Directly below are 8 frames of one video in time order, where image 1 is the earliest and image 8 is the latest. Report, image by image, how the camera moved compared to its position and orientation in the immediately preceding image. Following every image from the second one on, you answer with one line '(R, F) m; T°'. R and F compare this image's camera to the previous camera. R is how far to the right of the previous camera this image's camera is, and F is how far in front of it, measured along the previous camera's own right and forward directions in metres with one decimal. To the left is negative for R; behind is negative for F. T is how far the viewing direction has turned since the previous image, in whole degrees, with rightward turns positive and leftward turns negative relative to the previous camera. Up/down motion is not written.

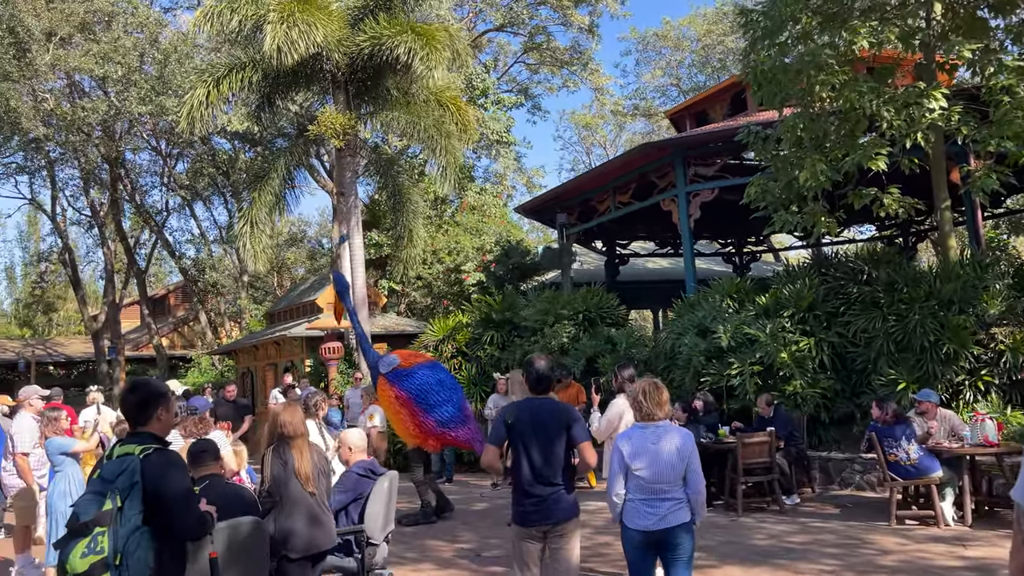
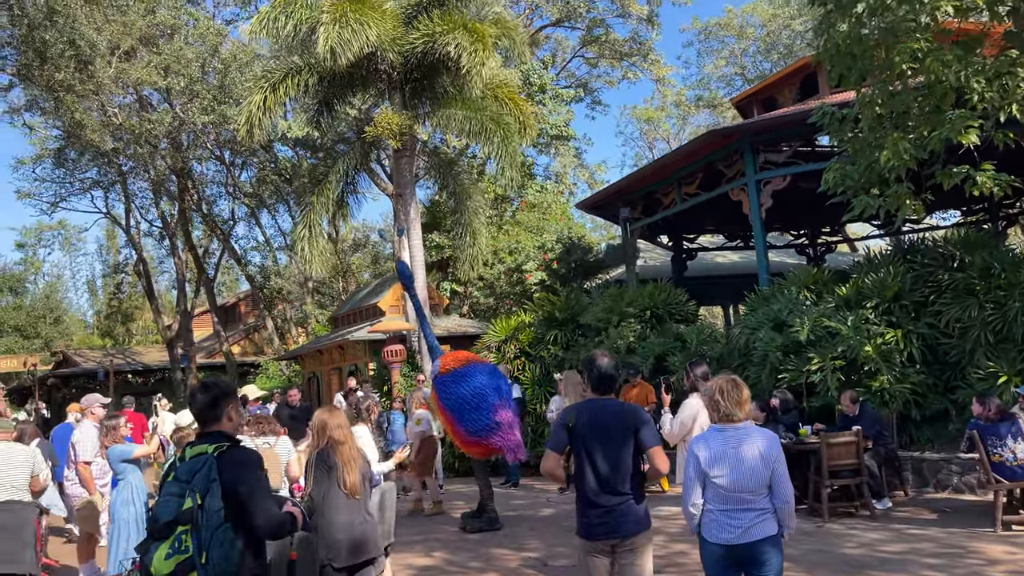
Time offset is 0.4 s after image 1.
(0.0, +0.4) m; -5°
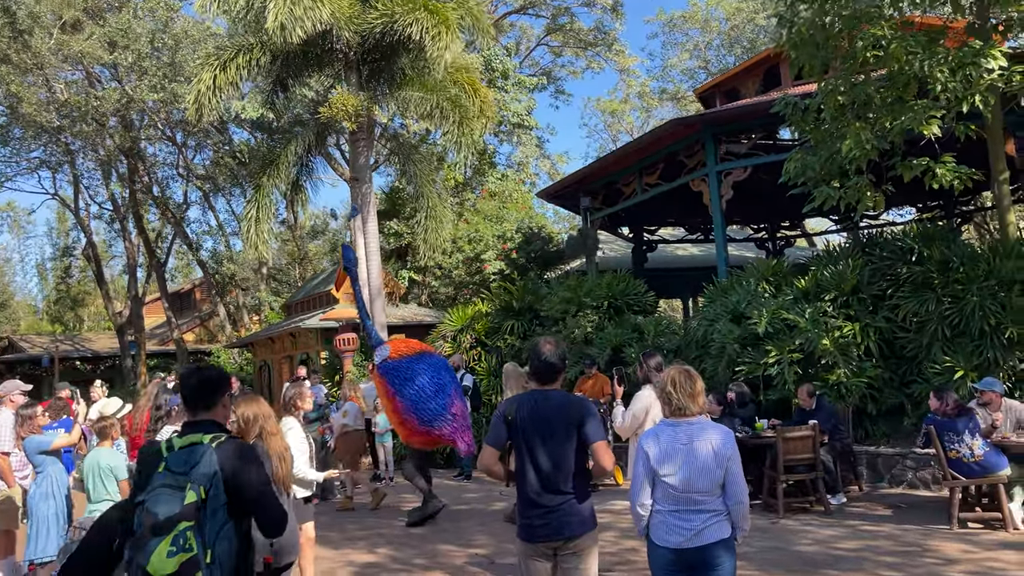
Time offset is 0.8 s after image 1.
(+0.1, +0.3) m; +3°
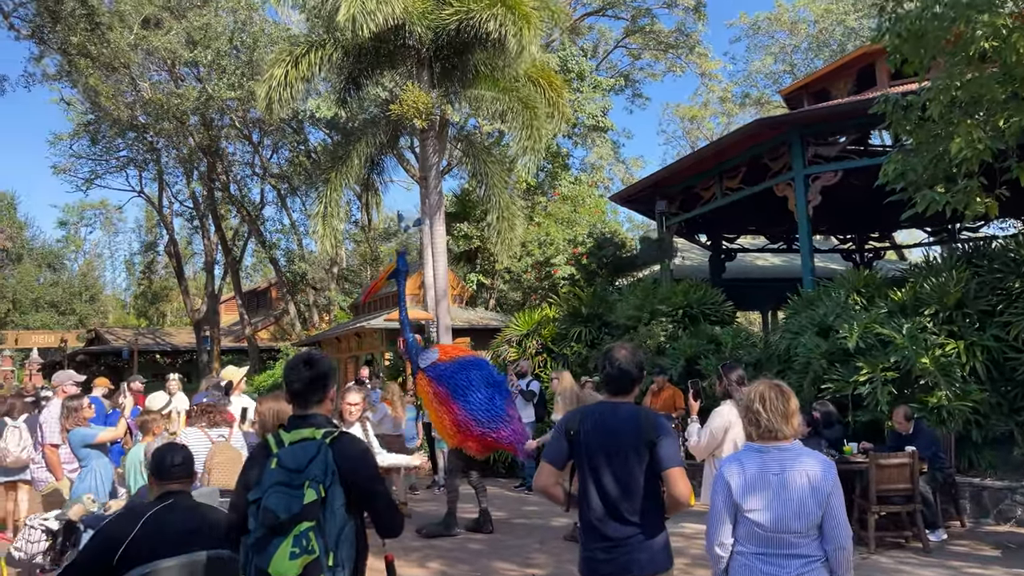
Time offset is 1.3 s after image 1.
(0.0, +0.5) m; -5°
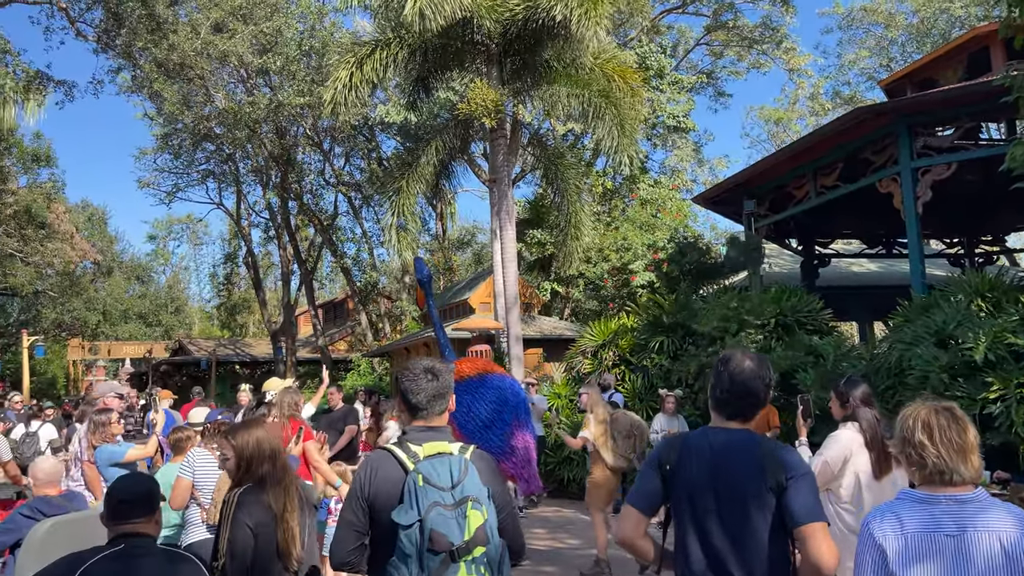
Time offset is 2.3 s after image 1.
(0.0, +0.8) m; -5°
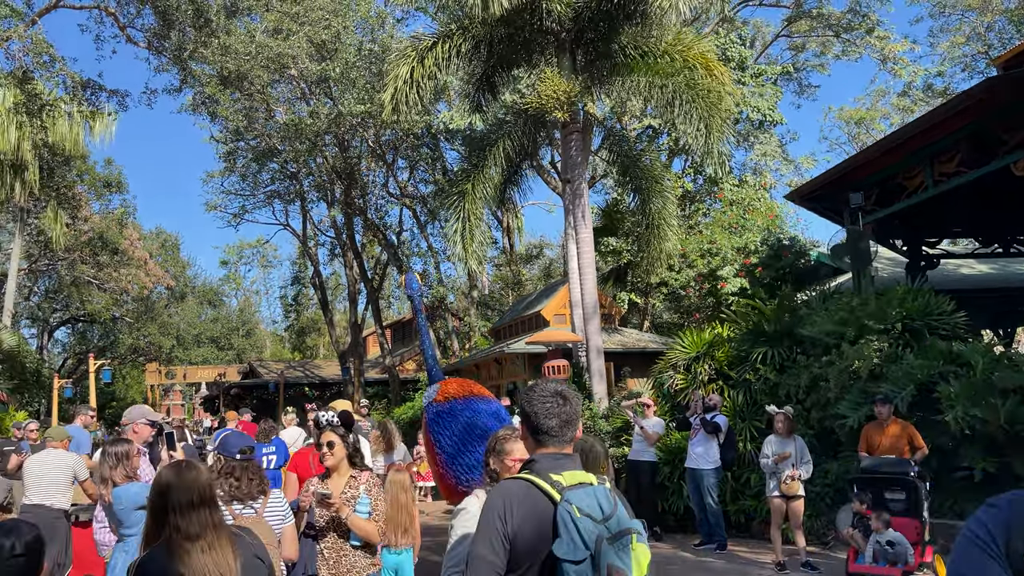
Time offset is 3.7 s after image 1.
(-0.2, +1.2) m; -5°
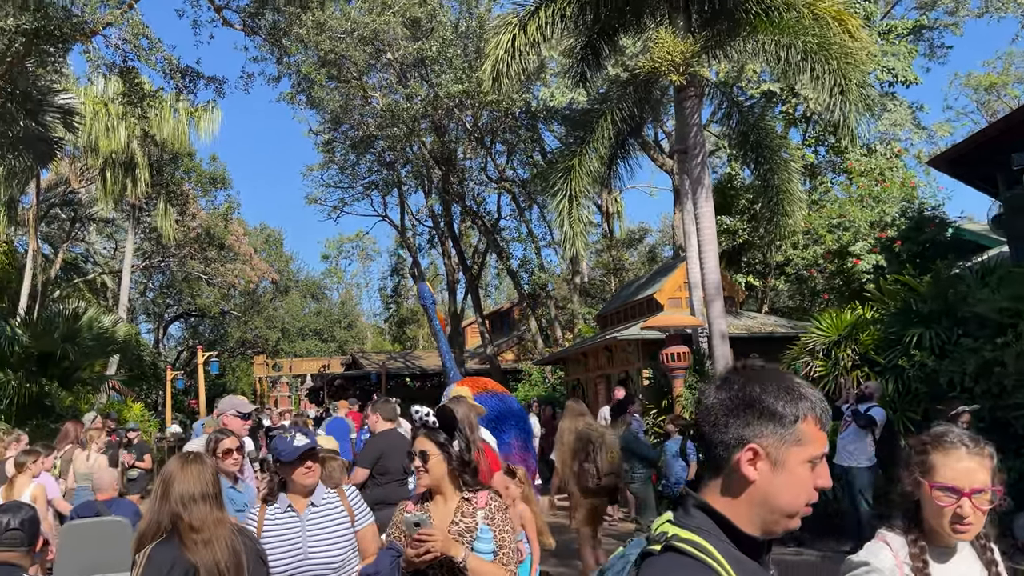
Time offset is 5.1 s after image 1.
(-0.3, +0.8) m; -7°
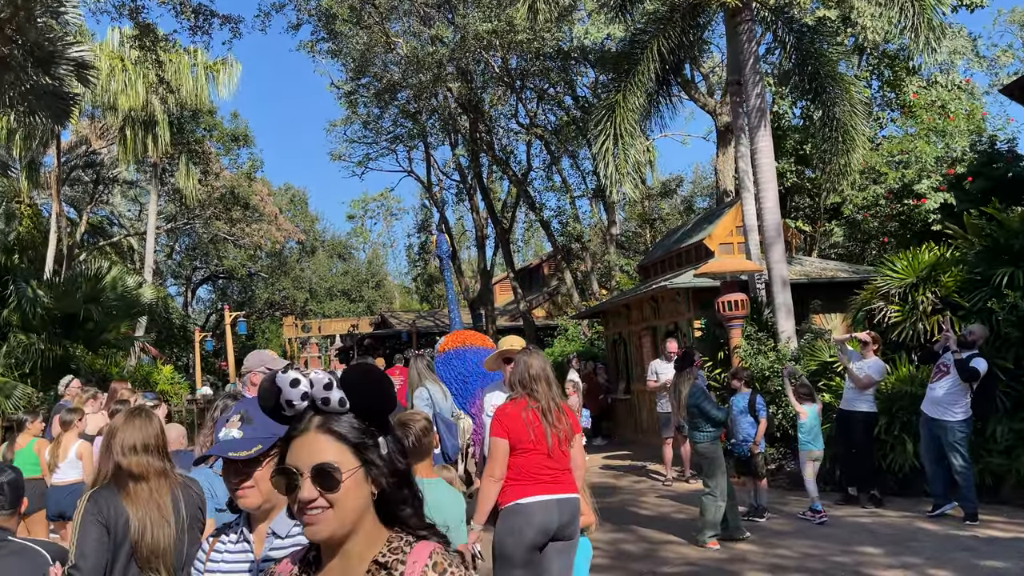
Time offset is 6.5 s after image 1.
(-0.2, +0.8) m; -2°
